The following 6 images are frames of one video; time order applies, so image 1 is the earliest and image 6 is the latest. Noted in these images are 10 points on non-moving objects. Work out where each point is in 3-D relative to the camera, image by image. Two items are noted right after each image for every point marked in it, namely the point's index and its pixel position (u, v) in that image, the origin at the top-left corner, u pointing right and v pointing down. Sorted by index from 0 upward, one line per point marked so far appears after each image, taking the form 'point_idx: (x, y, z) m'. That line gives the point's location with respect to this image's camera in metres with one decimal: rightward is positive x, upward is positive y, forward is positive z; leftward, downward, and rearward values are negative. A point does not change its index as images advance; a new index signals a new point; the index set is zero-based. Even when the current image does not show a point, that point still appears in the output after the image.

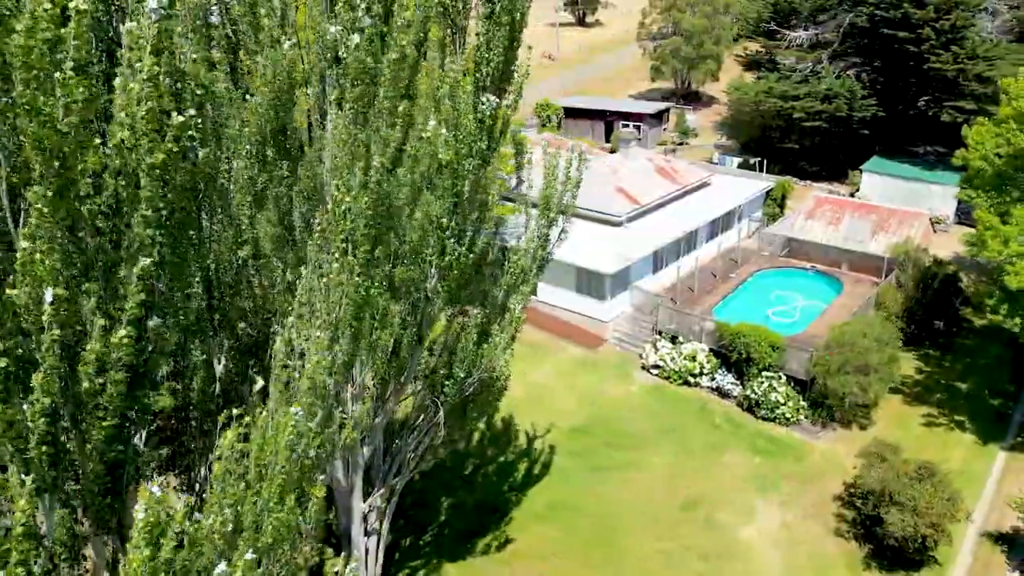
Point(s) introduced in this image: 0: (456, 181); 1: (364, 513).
0: (-0.9, +1.5, +12.3) m
1: (-2.9, -4.4, +15.5) m
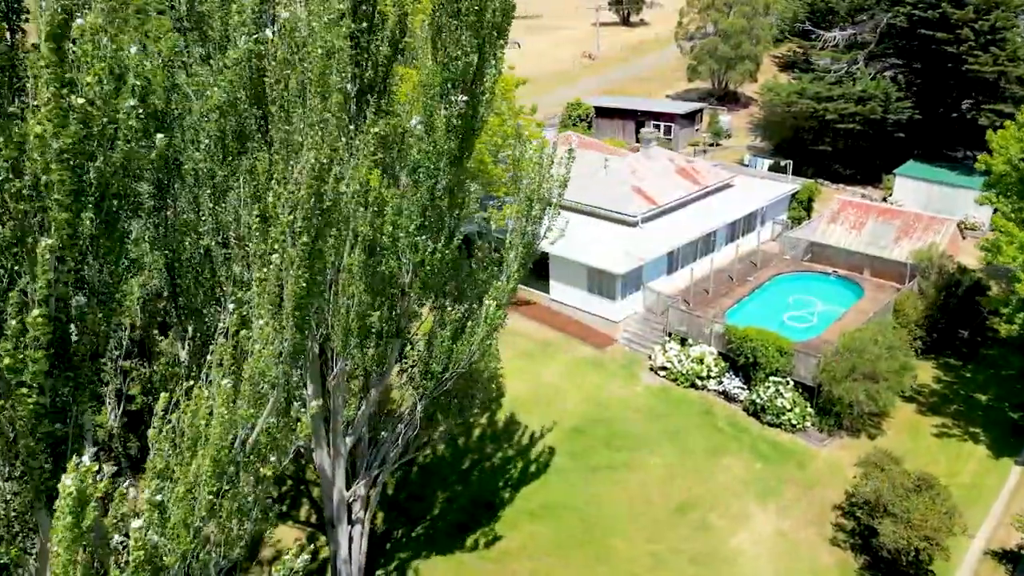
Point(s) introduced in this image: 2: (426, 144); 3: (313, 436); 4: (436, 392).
0: (-1.3, +1.6, +12.5) m
1: (-3.2, -4.3, +15.7) m
2: (-1.4, +2.2, +12.4) m
3: (-3.4, -2.5, +14.5) m
4: (-1.4, -2.0, +15.0) m
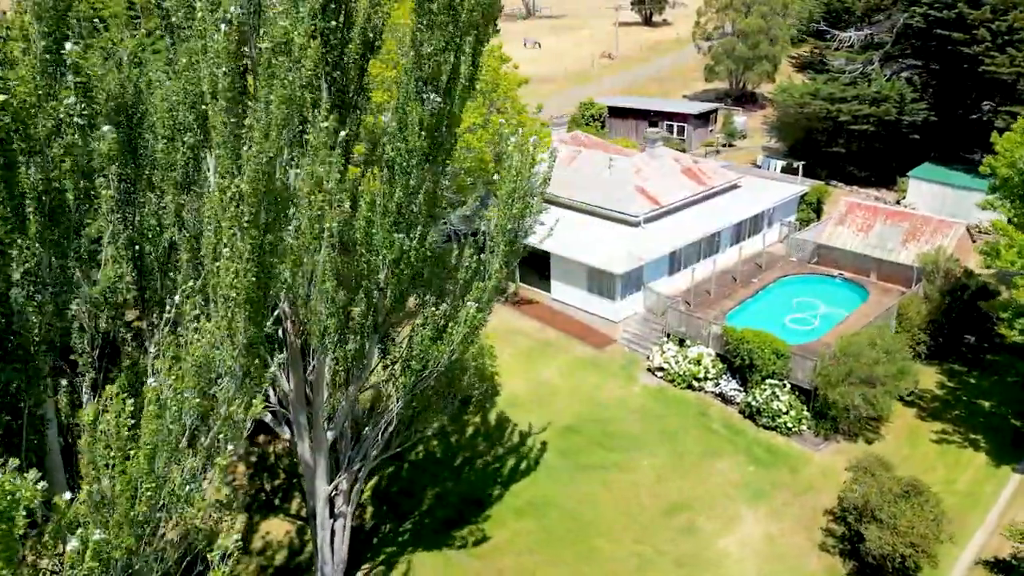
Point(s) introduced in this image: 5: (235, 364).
0: (-1.7, +1.7, +12.5) m
1: (-3.6, -4.2, +15.9) m
2: (-1.8, +2.3, +12.5) m
3: (-3.8, -2.4, +14.7) m
4: (-1.8, -1.9, +15.1) m
5: (-3.6, -1.0, +10.0) m
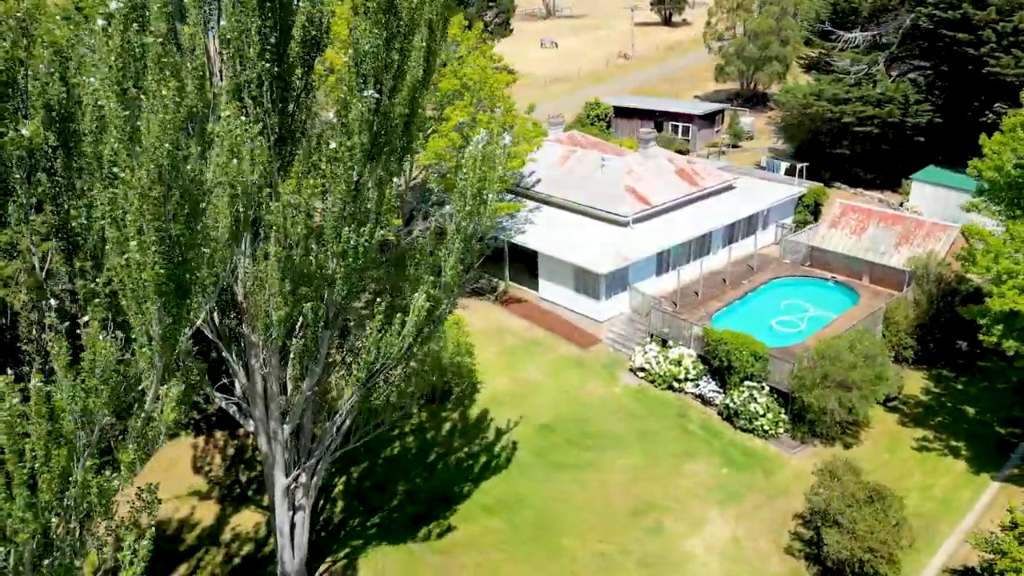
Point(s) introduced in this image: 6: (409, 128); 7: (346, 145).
0: (-2.6, +1.8, +12.7) m
1: (-4.5, -4.1, +16.1) m
2: (-2.7, +2.4, +12.6) m
3: (-4.8, -2.3, +14.9) m
4: (-2.7, -1.8, +15.2) m
5: (-4.6, -0.9, +10.2) m
6: (-1.7, +2.7, +13.5) m
7: (-2.7, +2.3, +12.6) m
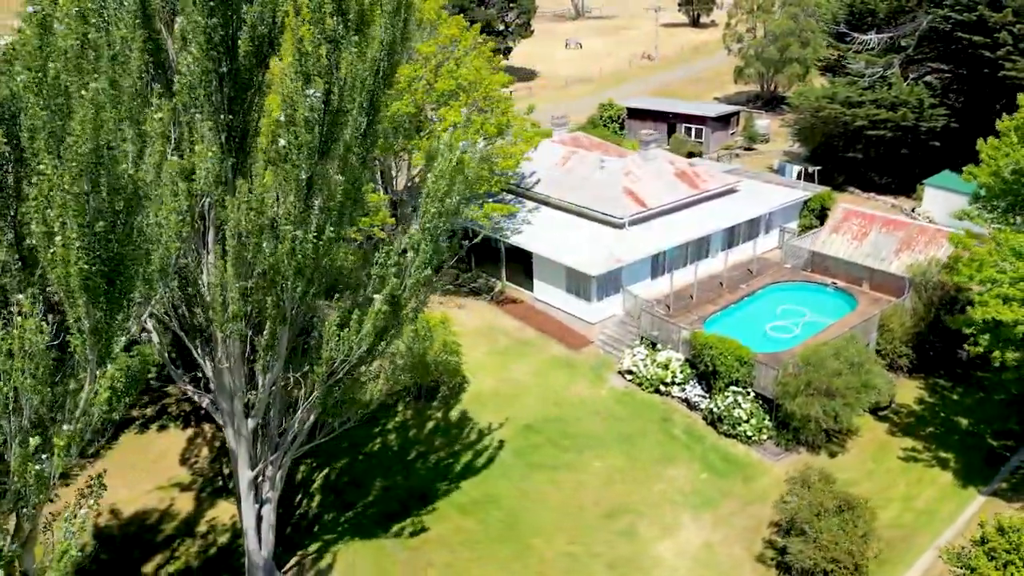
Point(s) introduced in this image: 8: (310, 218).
0: (-3.5, +1.8, +12.8) m
1: (-5.3, -4.0, +16.3) m
2: (-3.5, +2.4, +12.8) m
3: (-5.5, -2.2, +15.1) m
4: (-3.5, -1.8, +15.4) m
5: (-5.6, -0.8, +10.4) m
6: (-2.5, +2.8, +13.7) m
7: (-3.5, +2.3, +12.8) m
8: (-3.3, +1.2, +13.3) m
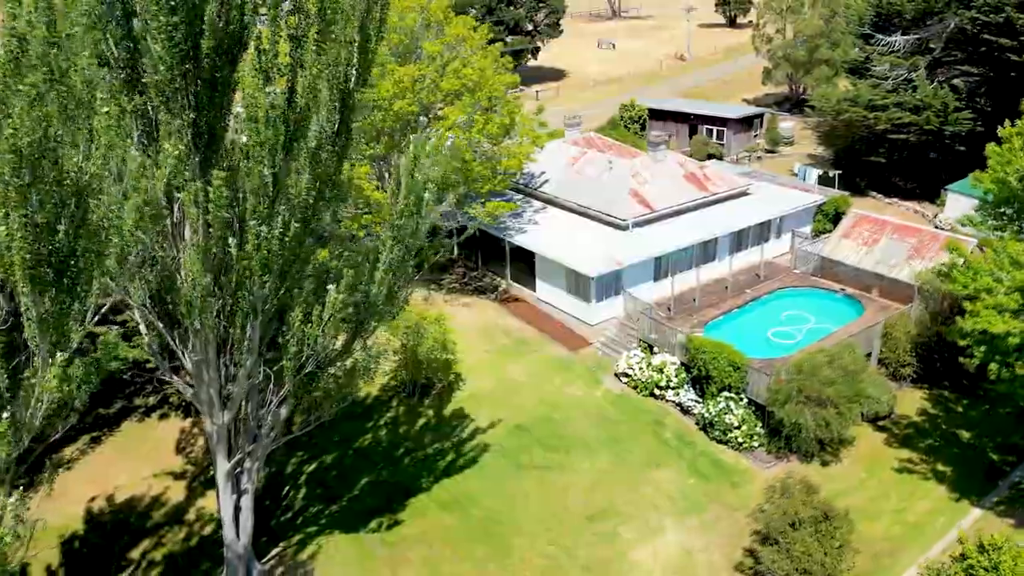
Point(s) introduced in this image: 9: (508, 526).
0: (-4.1, +1.9, +13.0) m
1: (-5.9, -3.9, +16.6) m
2: (-4.2, +2.5, +13.0) m
3: (-6.2, -2.1, +15.4) m
4: (-4.1, -1.7, +15.6) m
5: (-6.4, -0.7, +10.7) m
6: (-3.1, +2.8, +13.8) m
7: (-4.1, +2.4, +13.0) m
8: (-4.0, +1.2, +13.5) m
9: (-0.1, -5.7, +19.2) m
